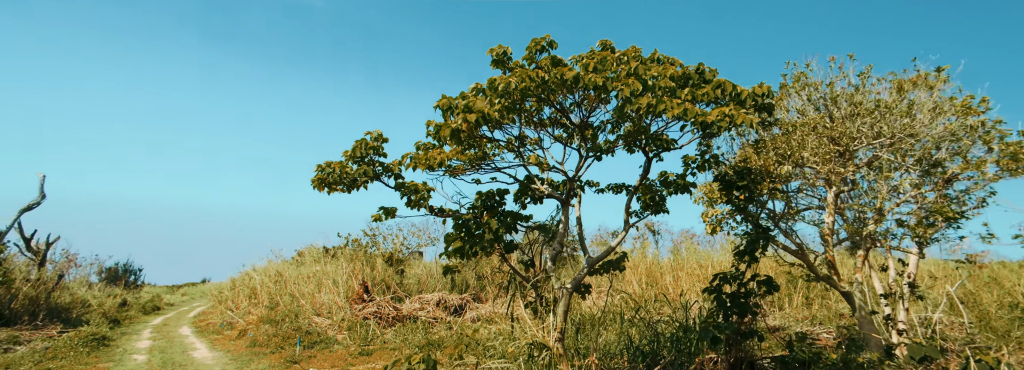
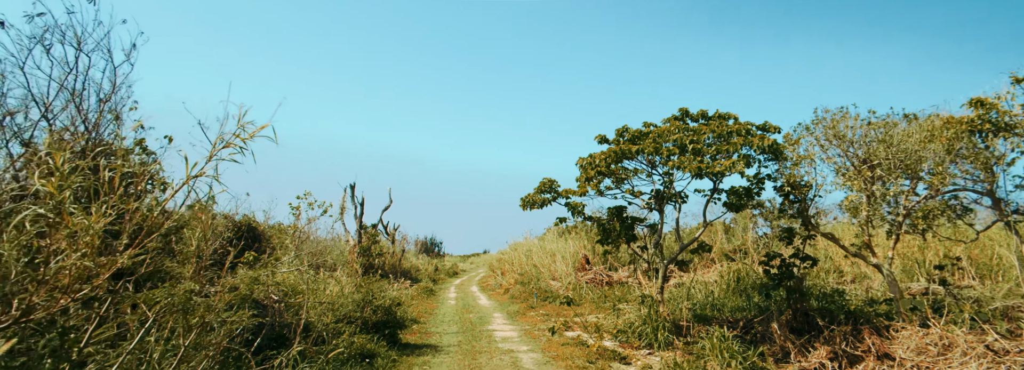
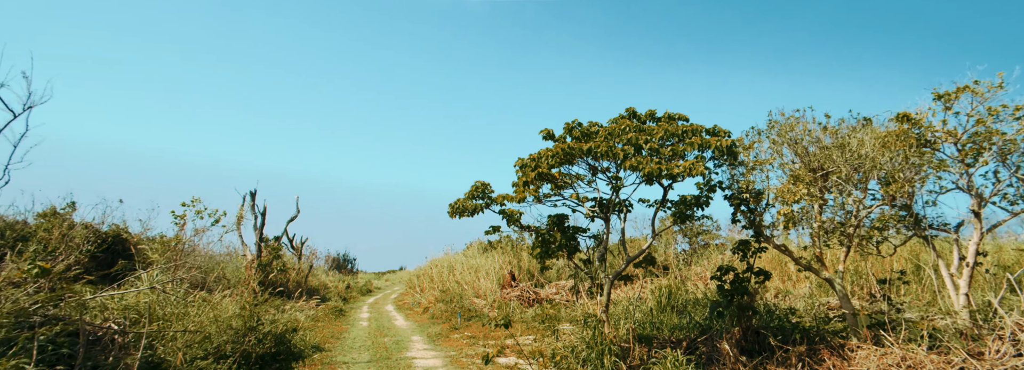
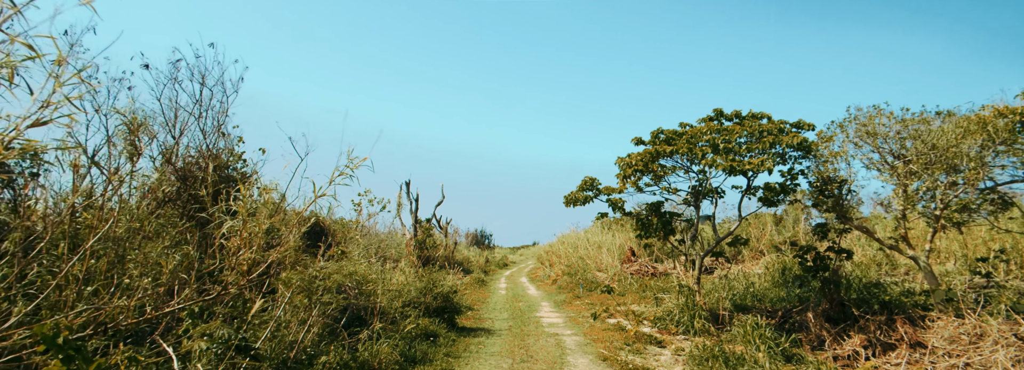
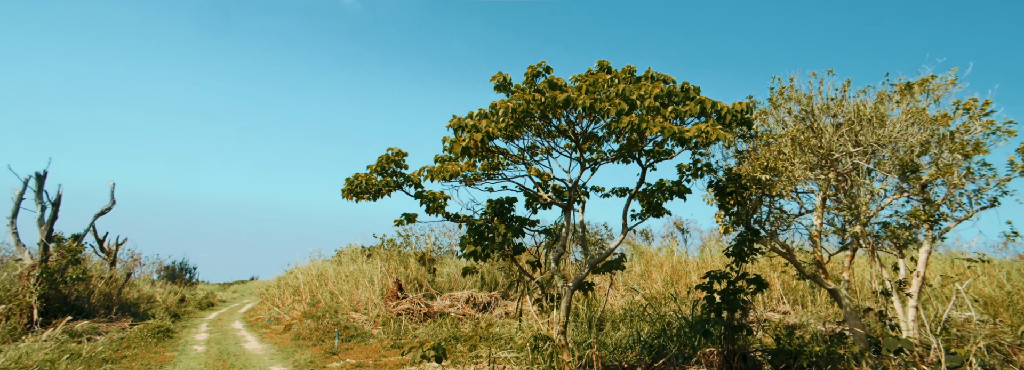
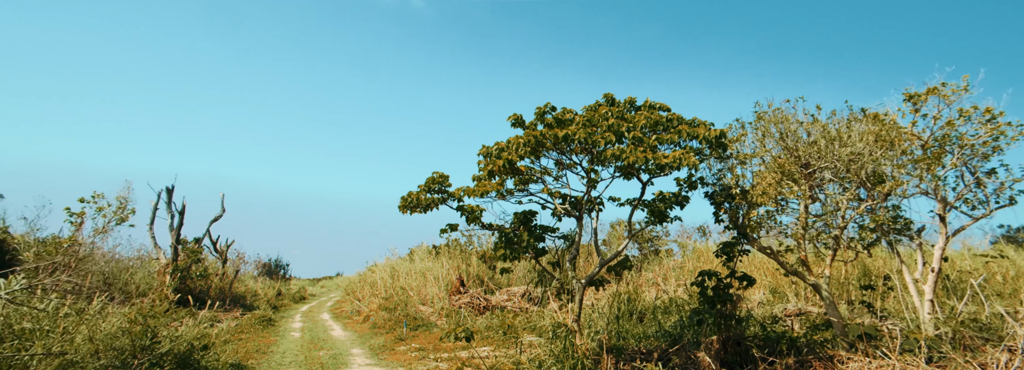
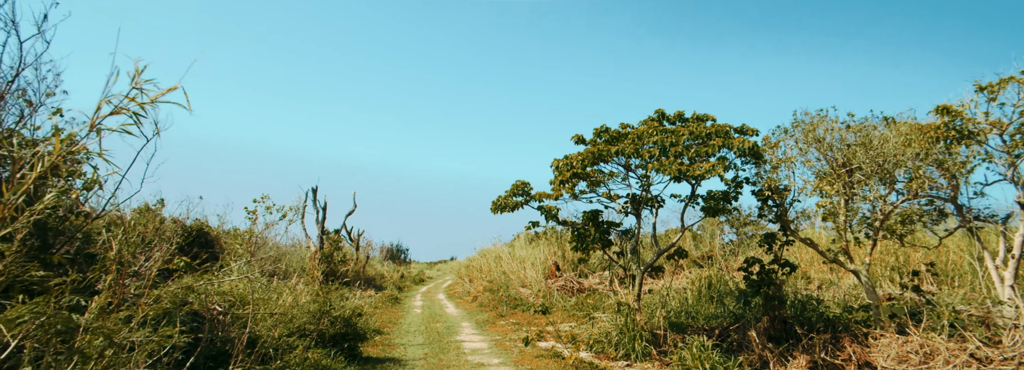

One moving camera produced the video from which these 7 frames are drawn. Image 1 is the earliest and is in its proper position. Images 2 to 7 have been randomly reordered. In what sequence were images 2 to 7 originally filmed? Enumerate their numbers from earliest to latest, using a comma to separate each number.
5, 6, 3, 7, 2, 4
